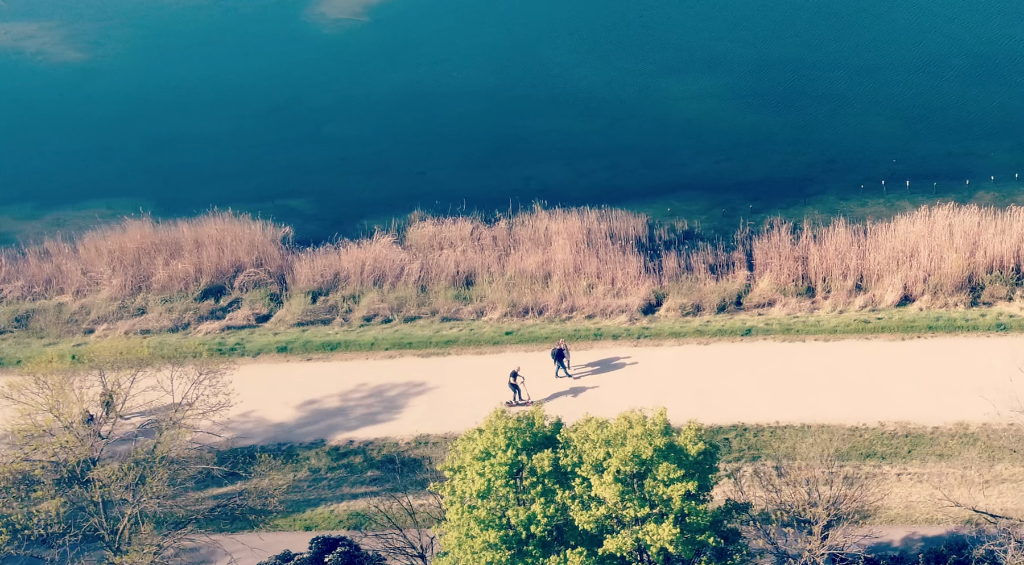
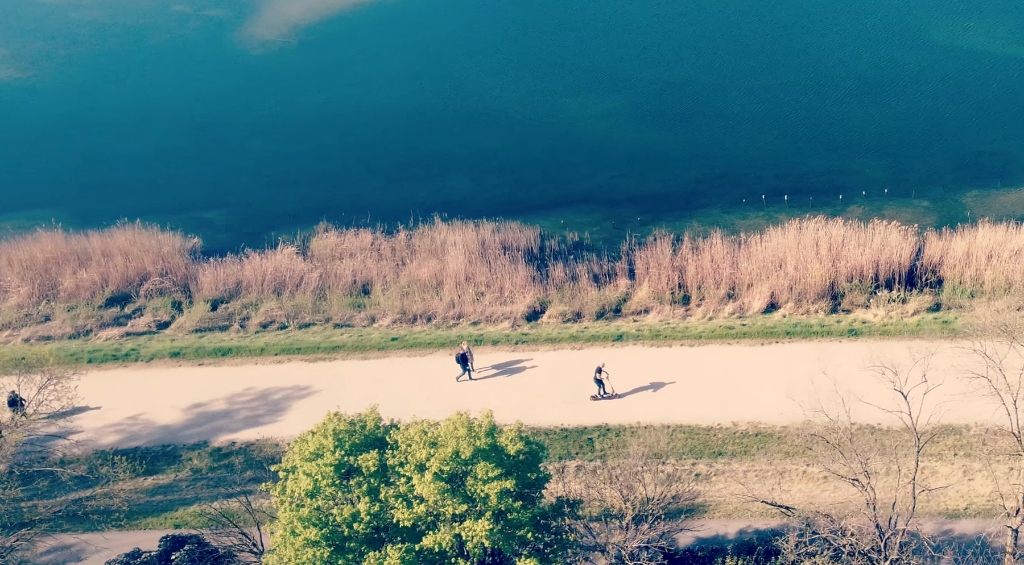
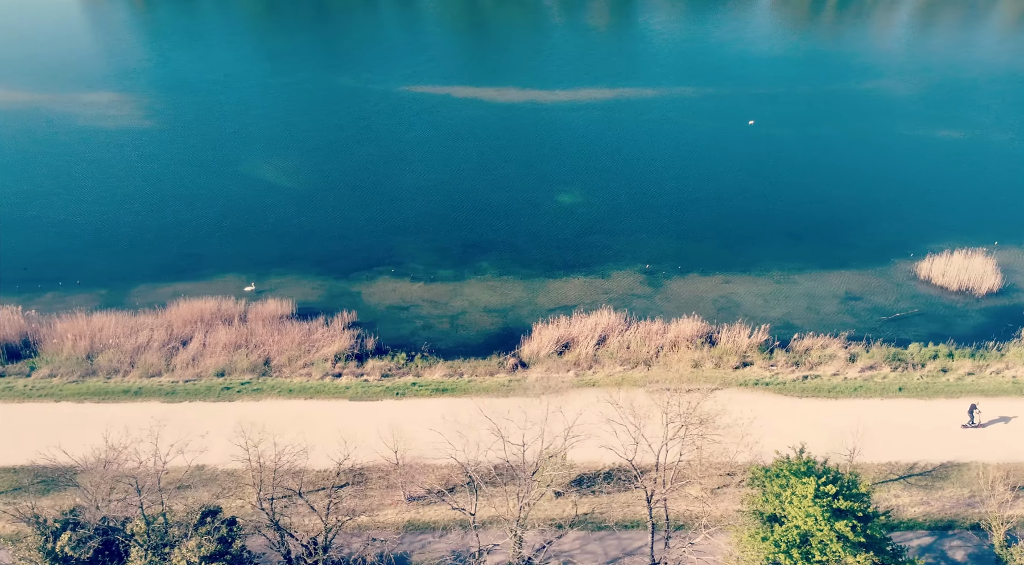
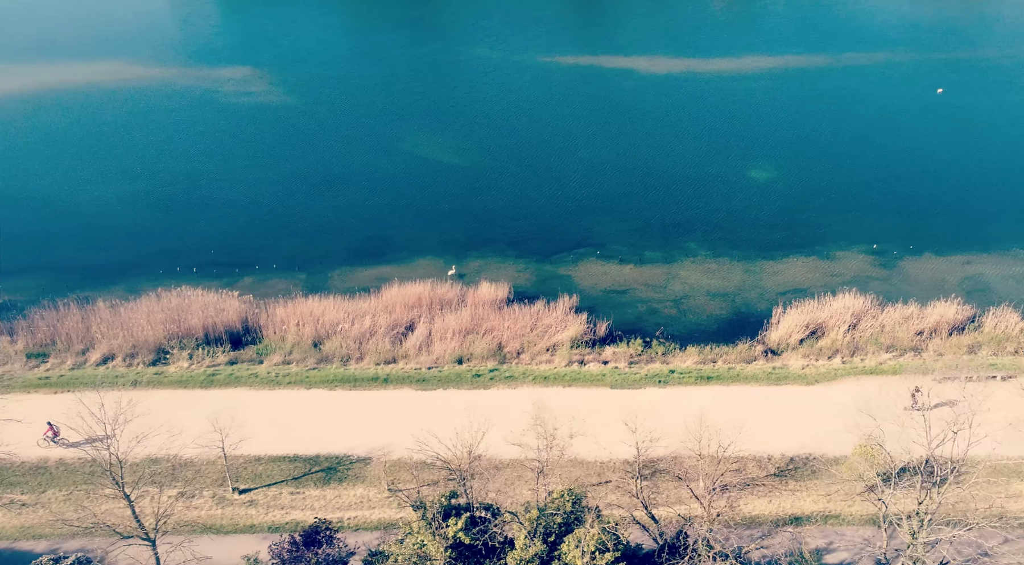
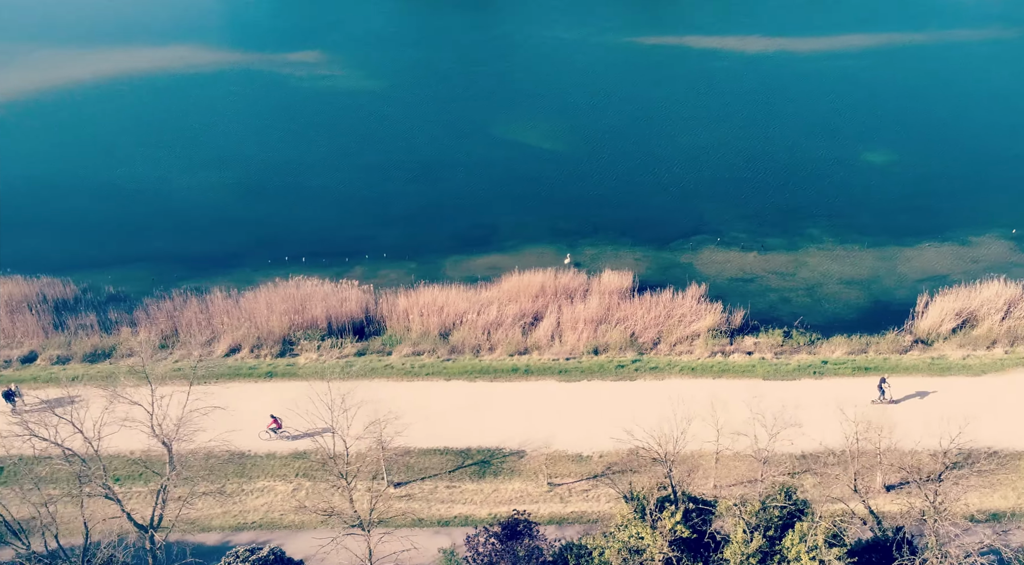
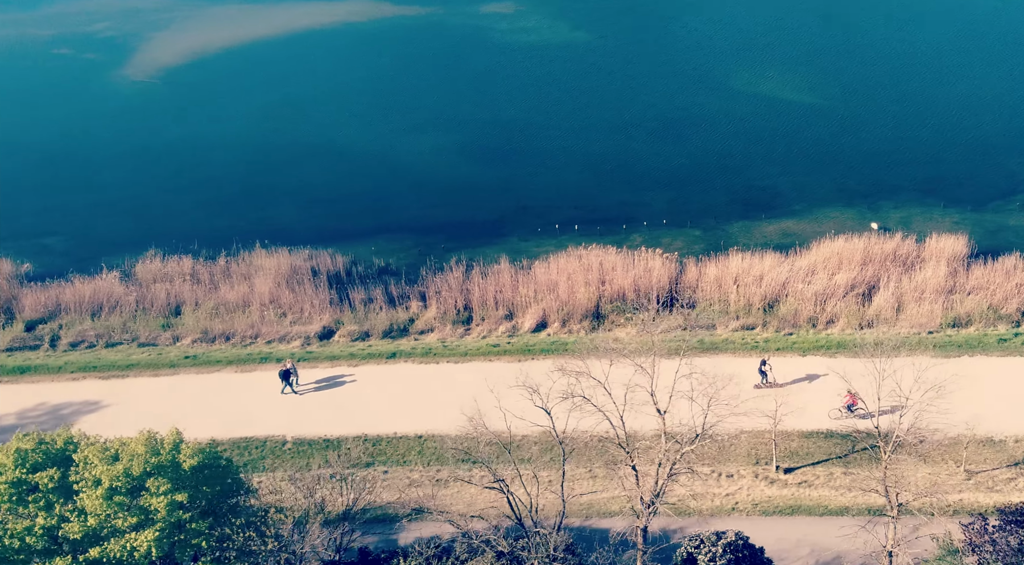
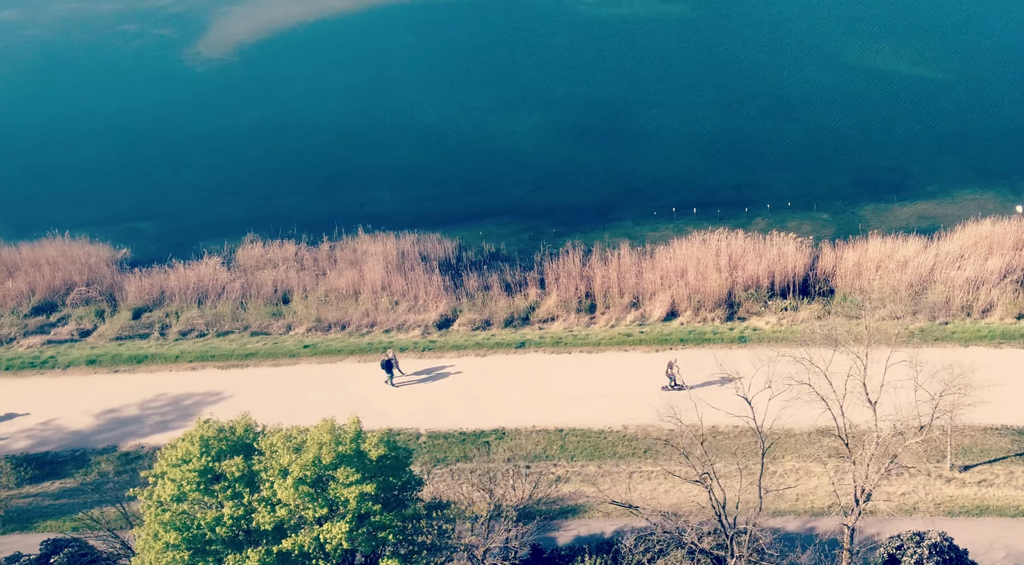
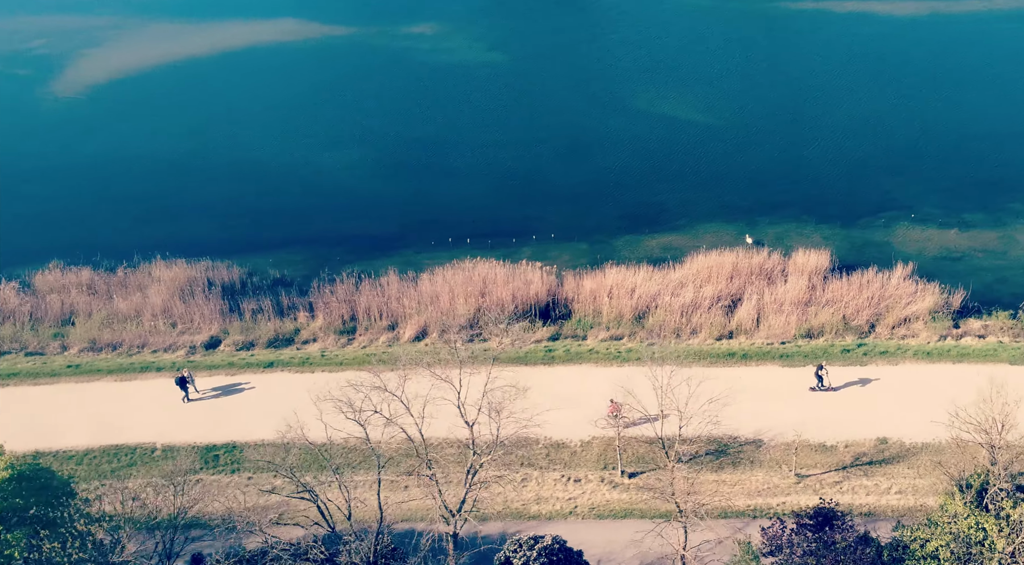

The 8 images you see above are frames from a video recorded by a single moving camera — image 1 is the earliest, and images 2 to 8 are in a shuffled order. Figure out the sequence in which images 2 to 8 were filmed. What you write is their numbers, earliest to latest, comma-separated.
2, 7, 6, 8, 5, 4, 3
